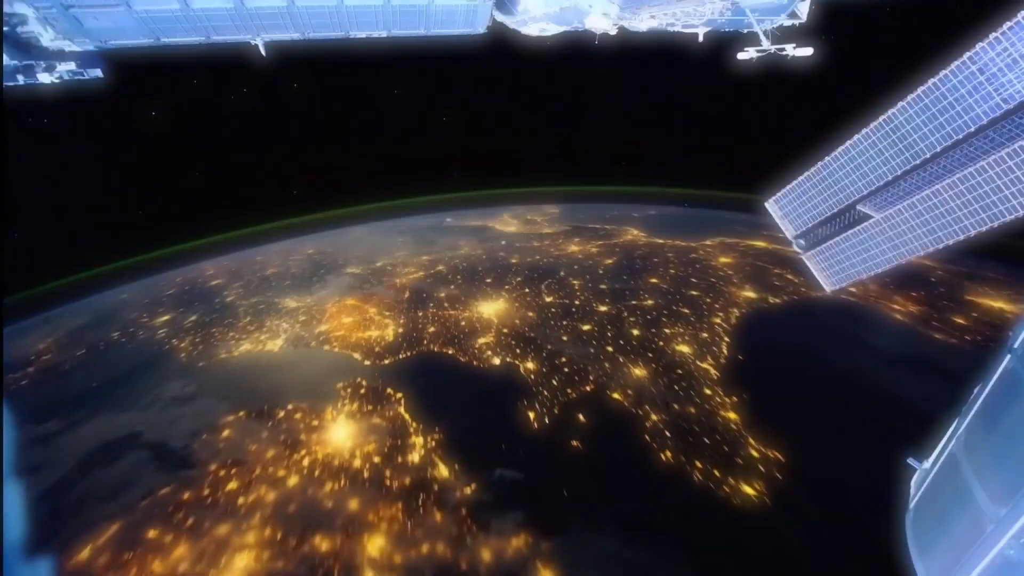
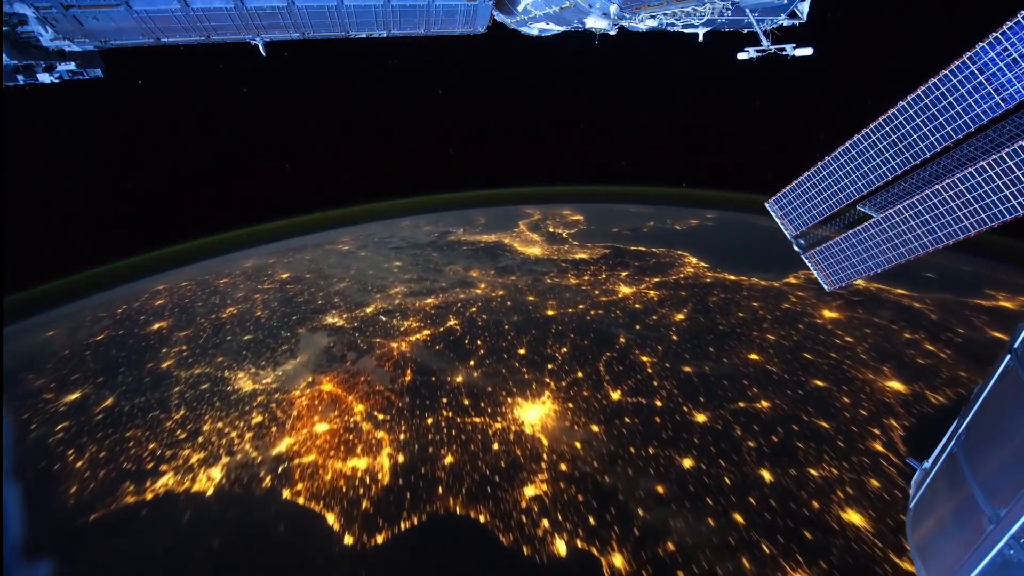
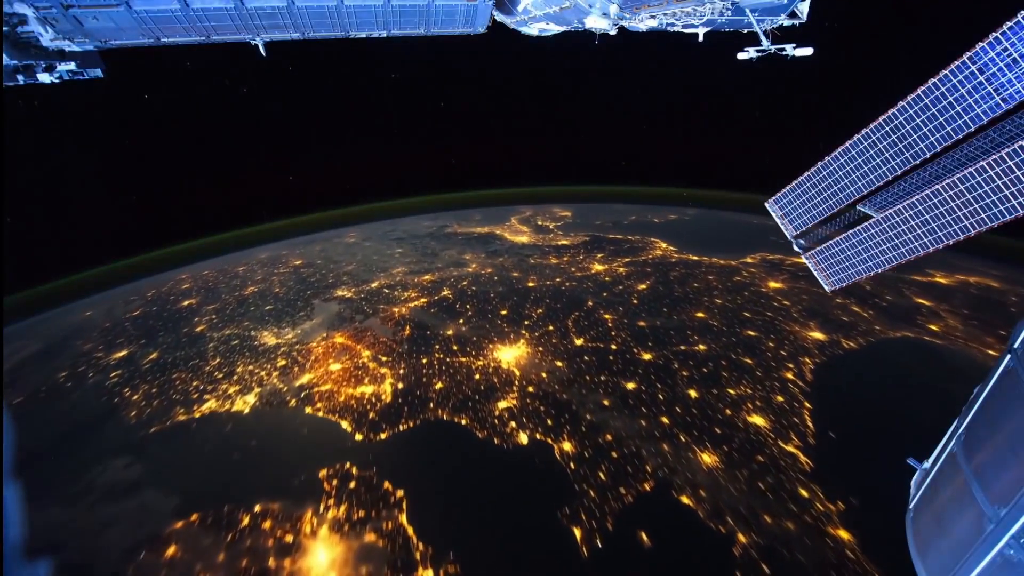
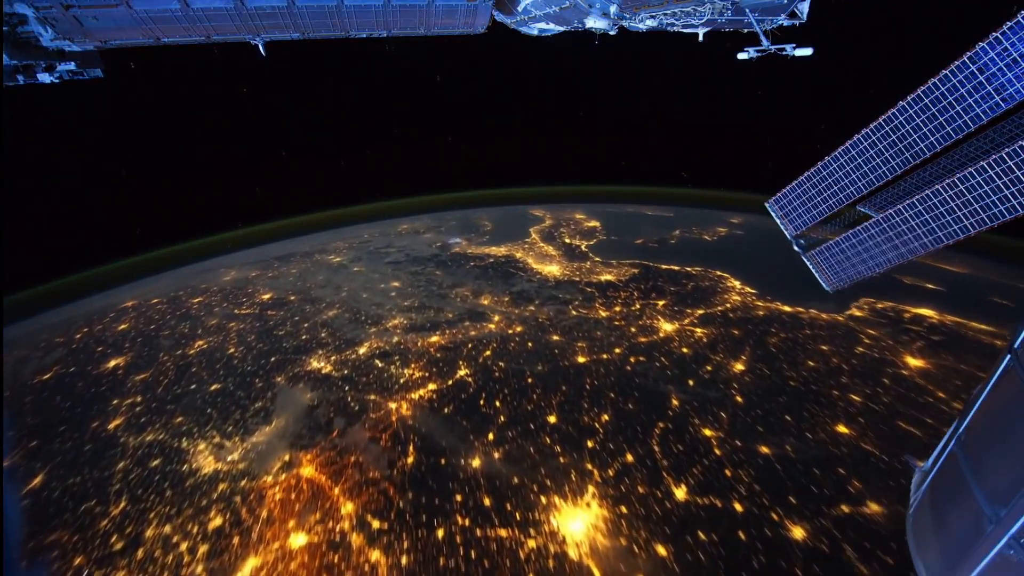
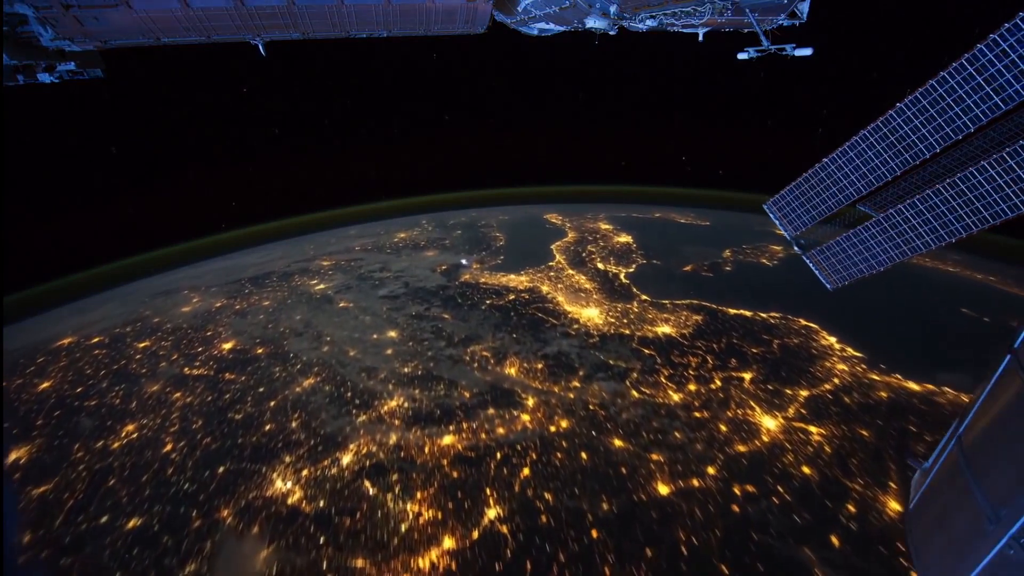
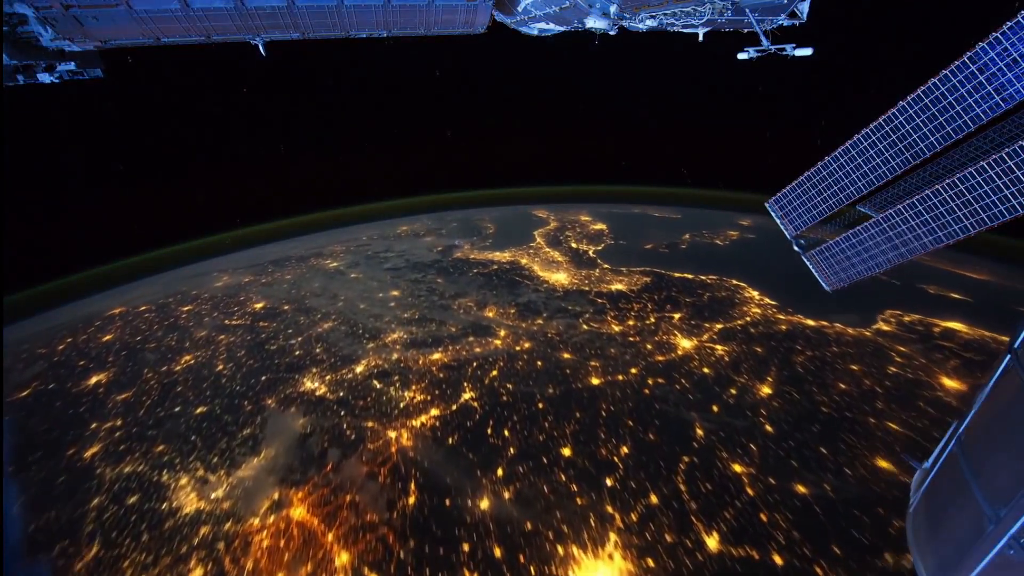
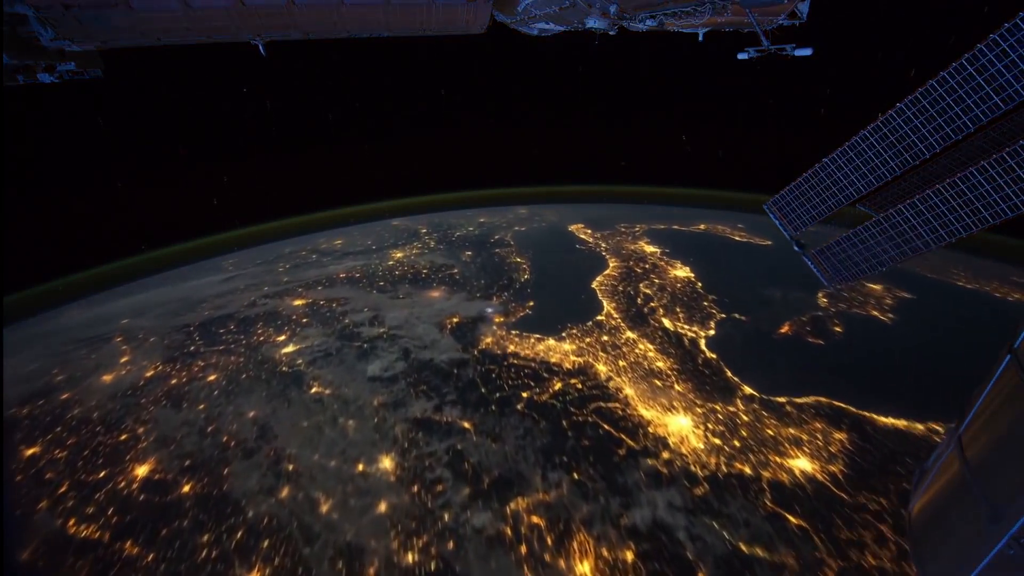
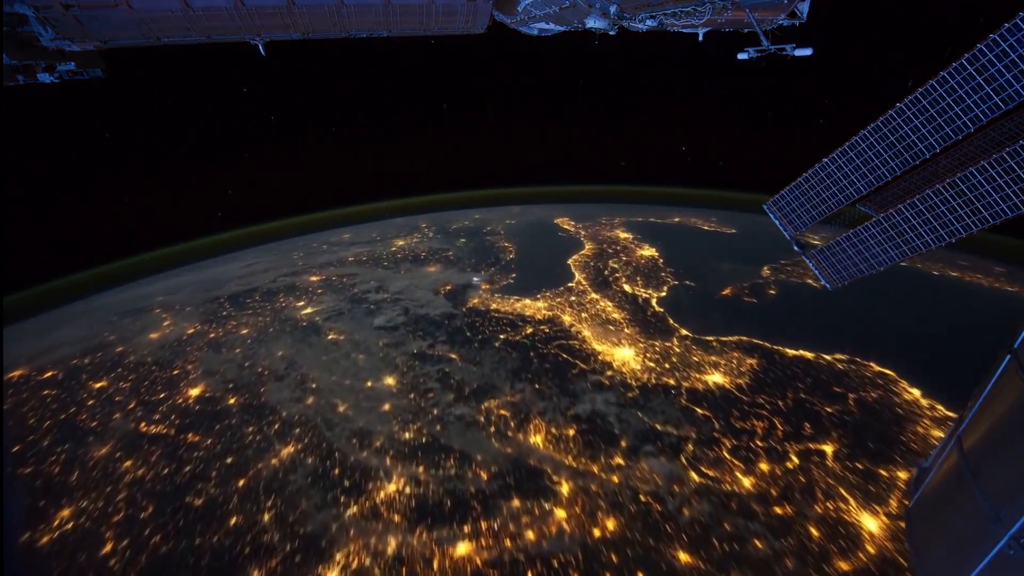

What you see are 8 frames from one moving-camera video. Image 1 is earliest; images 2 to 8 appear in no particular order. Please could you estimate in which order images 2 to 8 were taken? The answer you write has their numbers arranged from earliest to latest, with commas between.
3, 2, 4, 6, 5, 8, 7
